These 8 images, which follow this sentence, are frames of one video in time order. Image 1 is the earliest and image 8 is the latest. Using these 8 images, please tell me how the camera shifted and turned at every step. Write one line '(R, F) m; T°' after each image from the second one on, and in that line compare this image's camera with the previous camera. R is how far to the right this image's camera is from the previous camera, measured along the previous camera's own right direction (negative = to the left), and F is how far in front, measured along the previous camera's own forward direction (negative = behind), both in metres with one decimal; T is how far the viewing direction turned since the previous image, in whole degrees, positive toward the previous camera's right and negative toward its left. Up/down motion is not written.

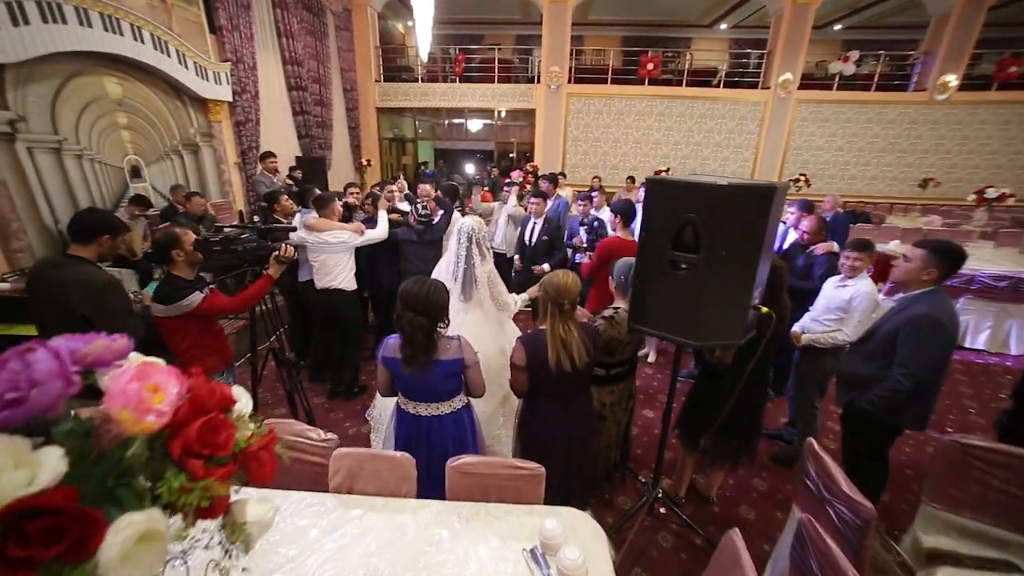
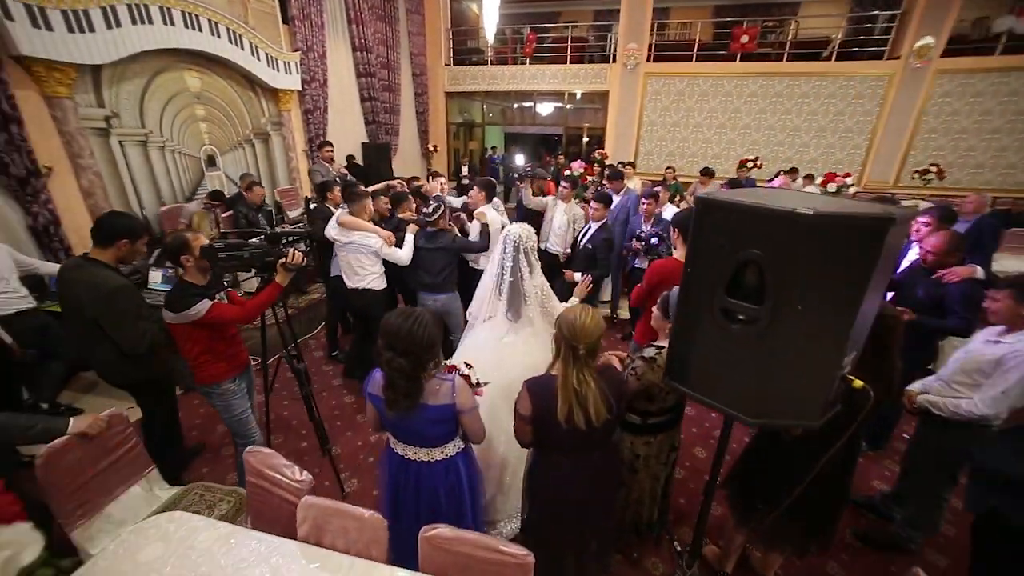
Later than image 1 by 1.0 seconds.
(+0.2, +0.3) m; -10°
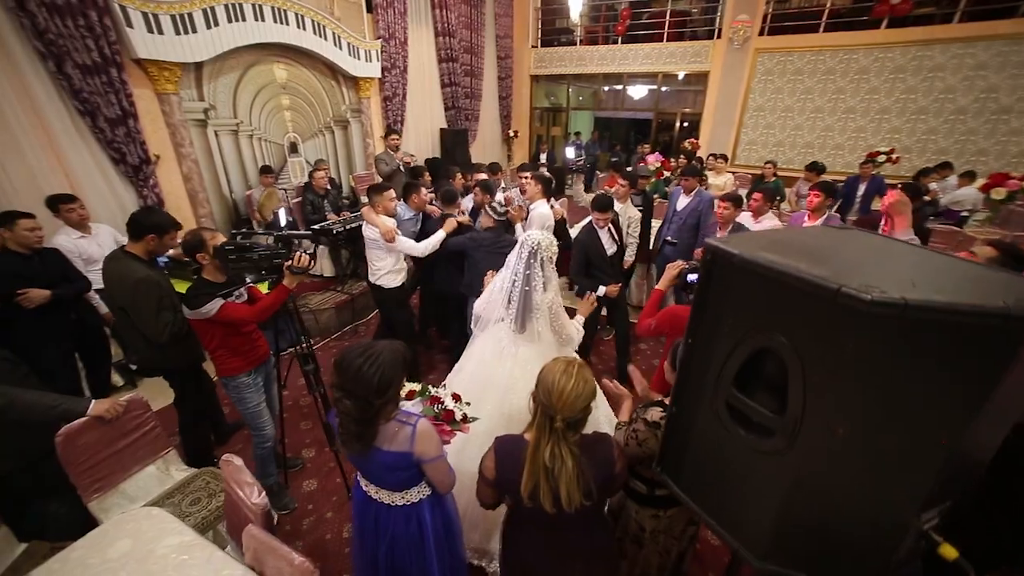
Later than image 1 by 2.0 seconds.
(+0.3, +0.3) m; -12°
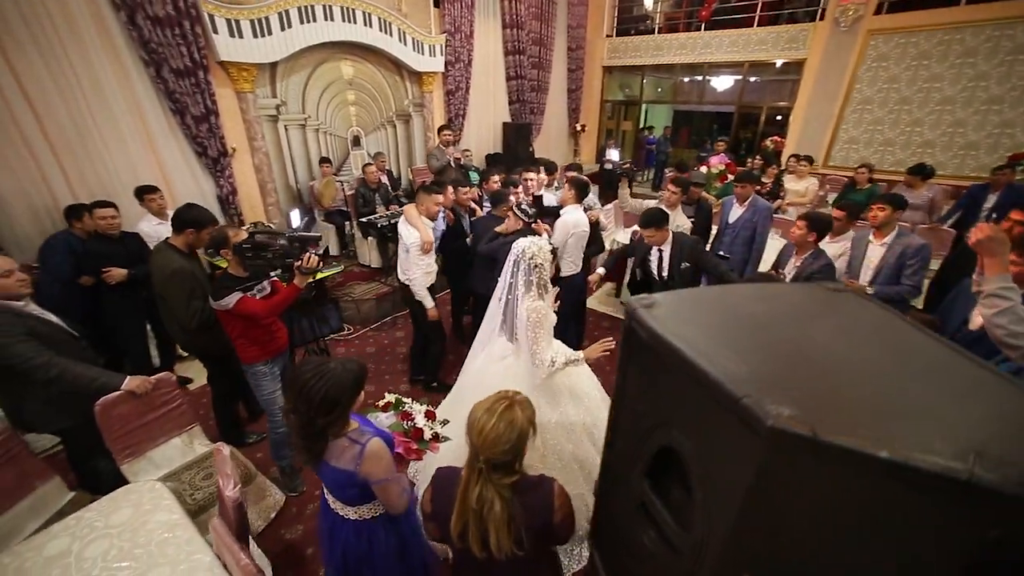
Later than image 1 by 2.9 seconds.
(+0.3, +0.1) m; -9°
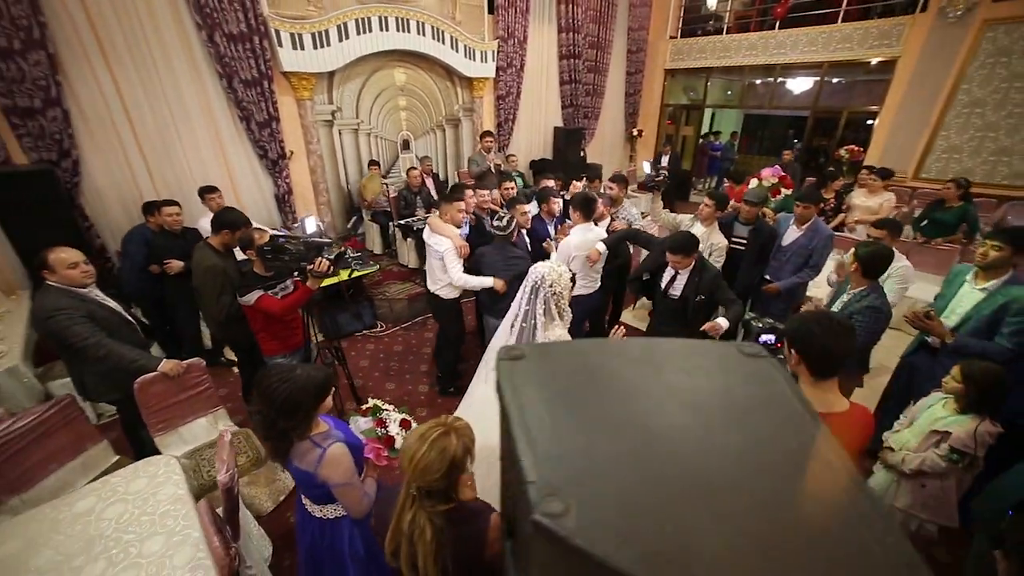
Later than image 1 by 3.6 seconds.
(+0.3, 0.0) m; -8°
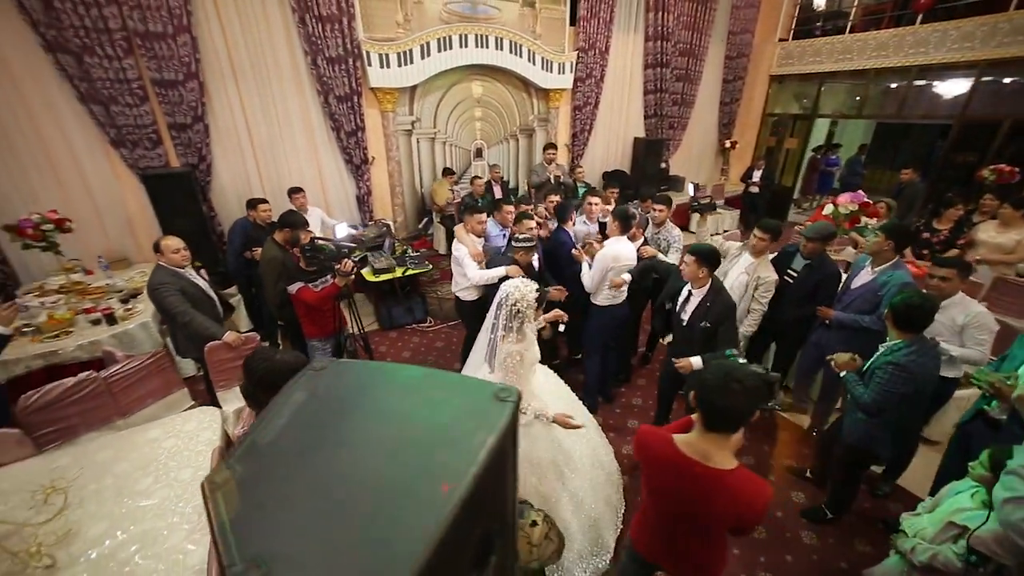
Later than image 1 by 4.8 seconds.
(+0.5, -0.1) m; -12°
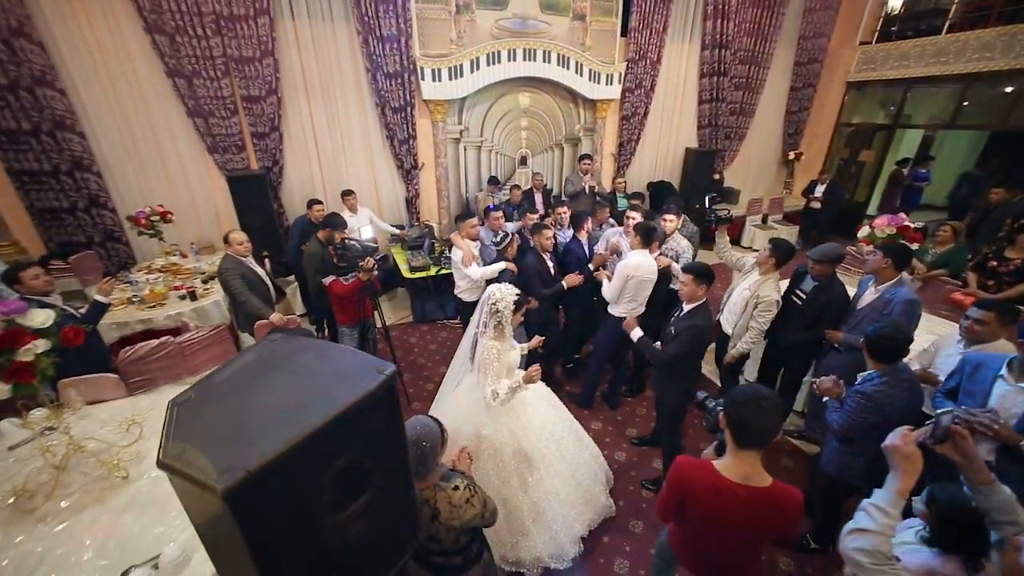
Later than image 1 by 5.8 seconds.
(+0.4, -0.2) m; -8°
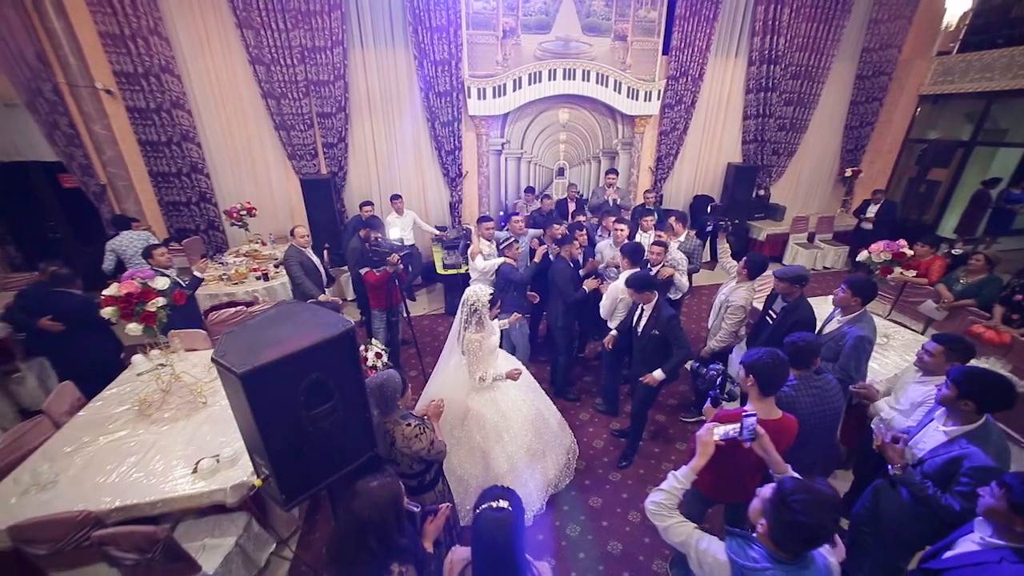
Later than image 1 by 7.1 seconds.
(+0.5, -0.5) m; -8°
